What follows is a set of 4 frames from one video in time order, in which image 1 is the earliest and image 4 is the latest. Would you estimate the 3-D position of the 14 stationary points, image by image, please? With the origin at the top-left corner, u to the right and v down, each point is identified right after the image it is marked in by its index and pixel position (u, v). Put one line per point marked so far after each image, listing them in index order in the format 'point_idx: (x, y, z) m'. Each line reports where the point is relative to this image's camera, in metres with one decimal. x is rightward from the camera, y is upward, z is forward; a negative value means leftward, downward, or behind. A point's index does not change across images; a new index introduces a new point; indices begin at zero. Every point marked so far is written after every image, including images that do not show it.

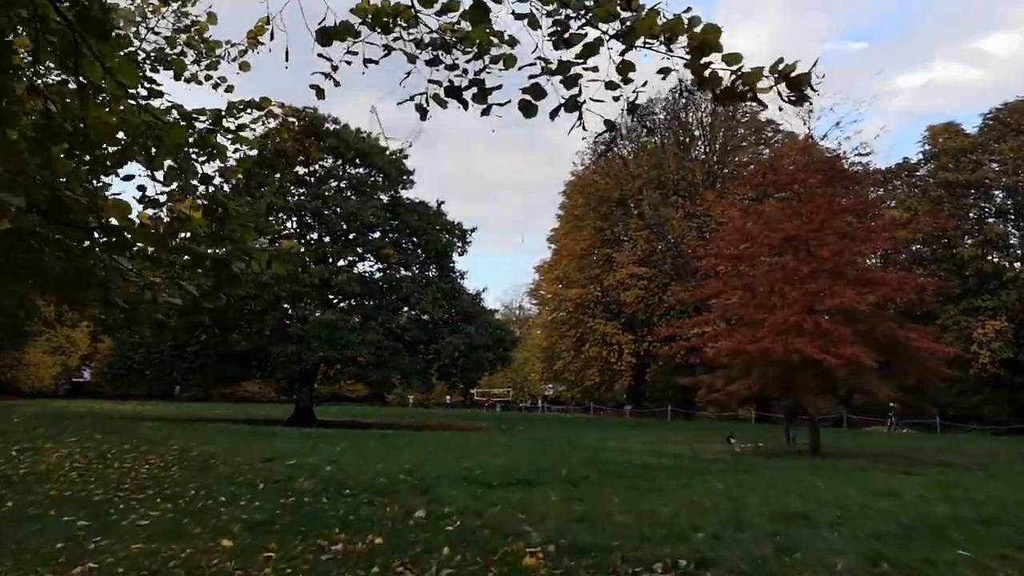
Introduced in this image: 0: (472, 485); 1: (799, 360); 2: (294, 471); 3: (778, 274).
0: (-0.4, -2.1, +10.2) m
1: (+5.7, -1.4, +18.6) m
2: (-2.6, -2.2, +11.2) m
3: (+5.4, +0.3, +19.1) m
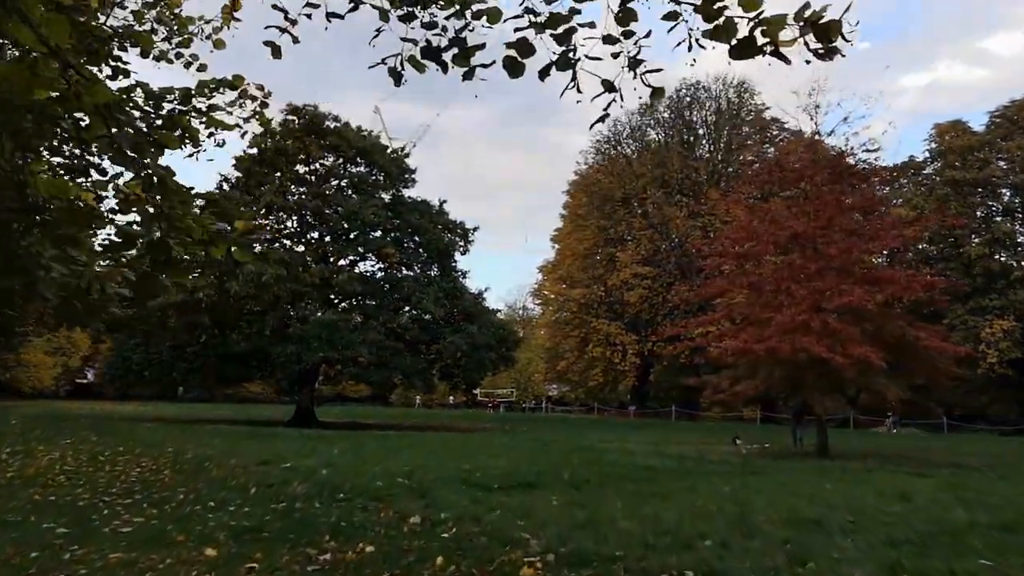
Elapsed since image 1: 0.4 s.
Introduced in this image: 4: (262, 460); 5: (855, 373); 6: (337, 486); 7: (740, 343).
0: (-0.4, -2.1, +9.9) m
1: (+5.7, -1.4, +18.2) m
2: (-2.6, -2.1, +10.9) m
3: (+5.4, +0.3, +18.8) m
4: (-3.4, -2.3, +12.7) m
5: (+6.5, -1.6, +18.1) m
6: (-1.8, -2.1, +9.8) m
7: (+4.4, -1.1, +18.4) m
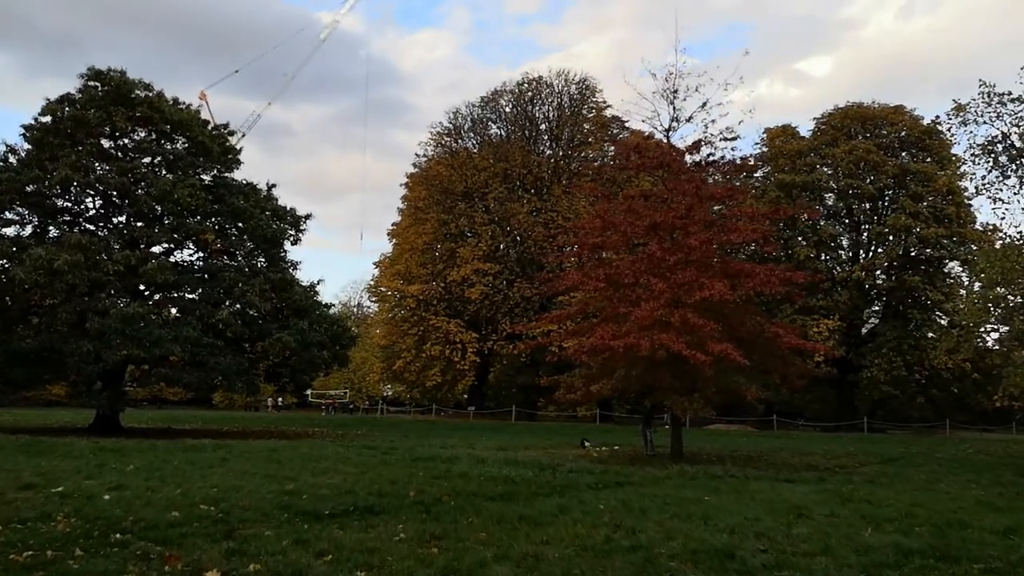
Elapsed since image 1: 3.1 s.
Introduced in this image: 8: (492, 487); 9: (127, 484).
0: (-1.8, -1.9, +7.9) m
1: (+2.8, -1.3, +17.2) m
2: (-4.1, -1.9, +8.5) m
3: (+2.4, +0.4, +17.6) m
4: (-5.2, -2.1, +10.1) m
5: (+3.6, -1.5, +17.1) m
6: (-3.2, -1.9, +7.5) m
7: (+1.5, -0.9, +17.1) m
8: (-0.2, -2.3, +11.0) m
9: (-4.1, -2.1, +10.2) m
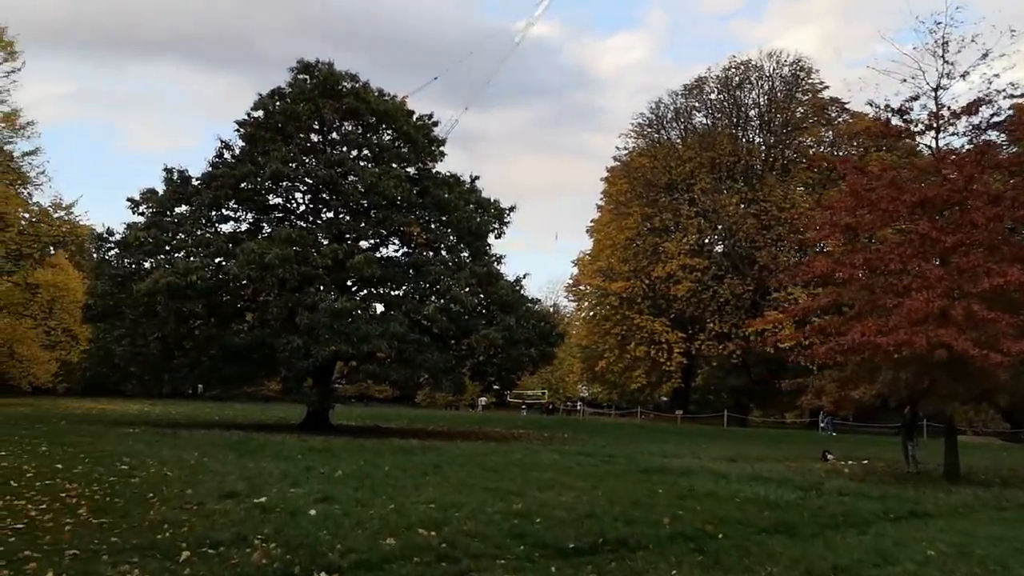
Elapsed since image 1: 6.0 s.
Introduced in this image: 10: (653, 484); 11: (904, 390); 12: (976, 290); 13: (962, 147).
0: (+0.1, -1.8, +6.1) m
1: (+6.5, -1.1, +14.3) m
2: (-1.9, -1.8, +7.2) m
3: (+6.3, +0.6, +14.8) m
4: (-2.7, -1.9, +9.0) m
5: (+7.4, -1.3, +14.1) m
6: (-1.2, -1.7, +6.1) m
7: (+5.3, -0.7, +14.5) m
8: (+2.4, -2.1, +8.9) m
9: (-1.7, -2.0, +8.9) m
10: (+1.7, -2.4, +11.6) m
11: (+6.1, -1.6, +14.9) m
12: (+6.9, 0.0, +14.0) m
13: (+7.3, +2.3, +15.4) m
